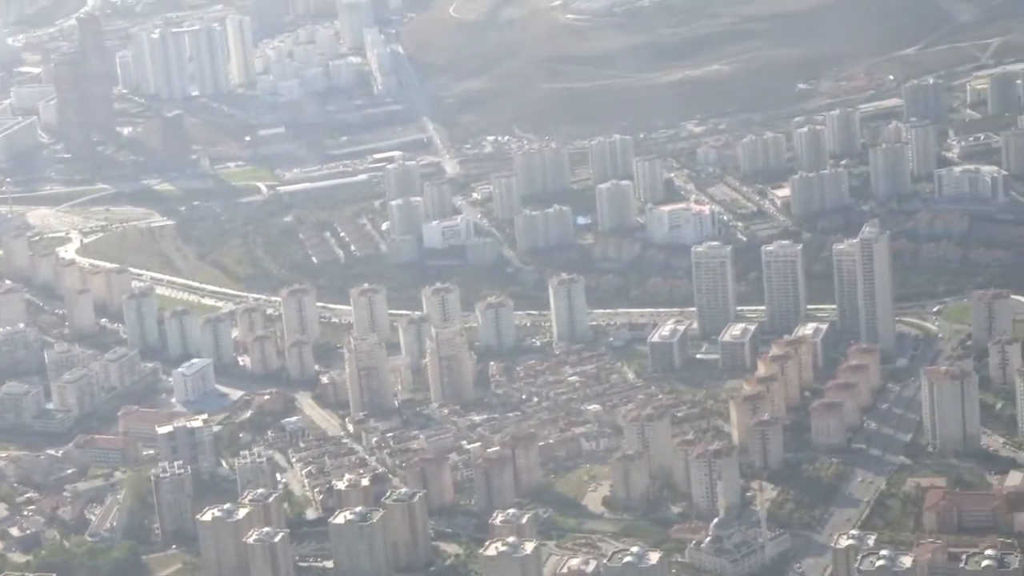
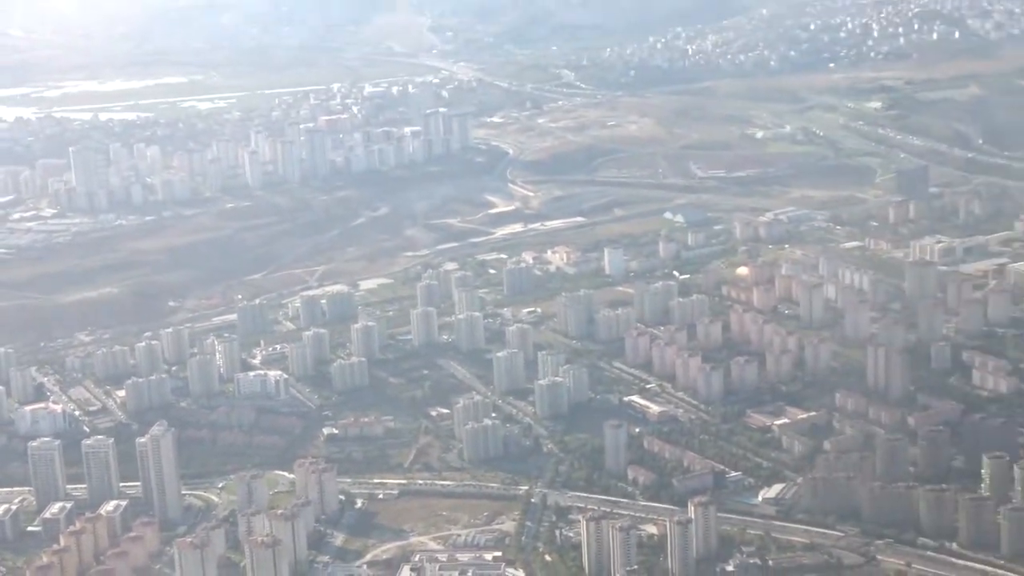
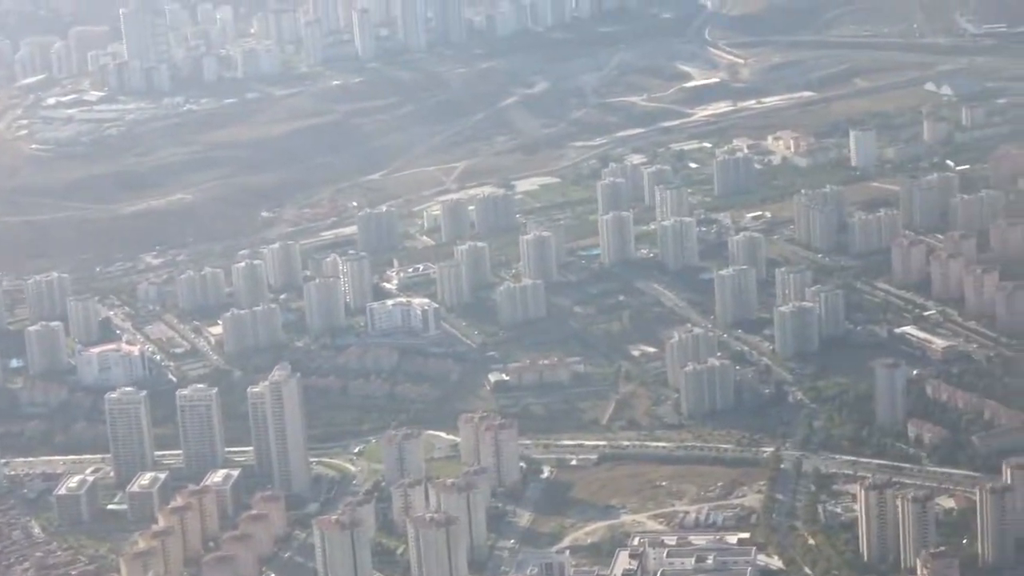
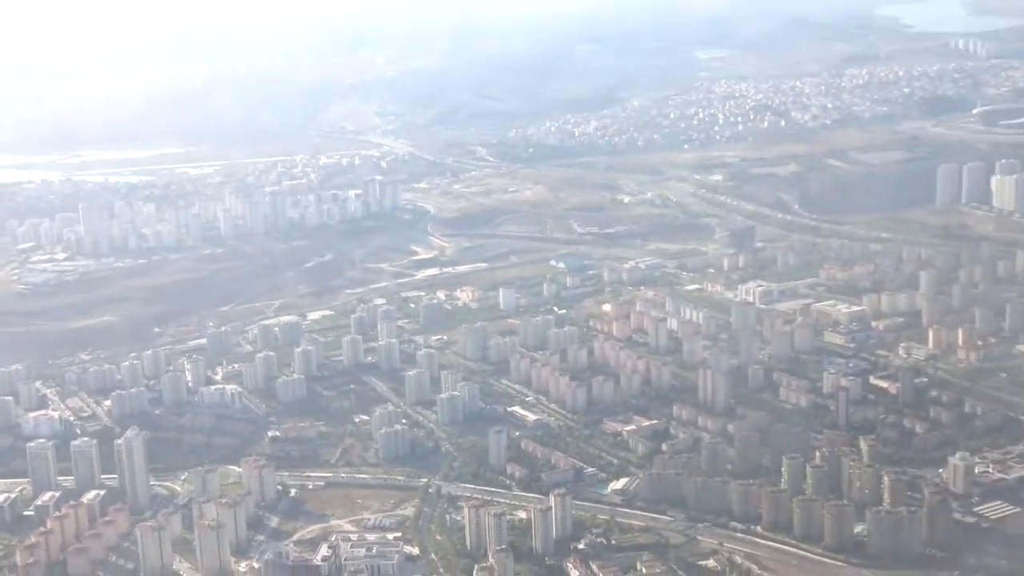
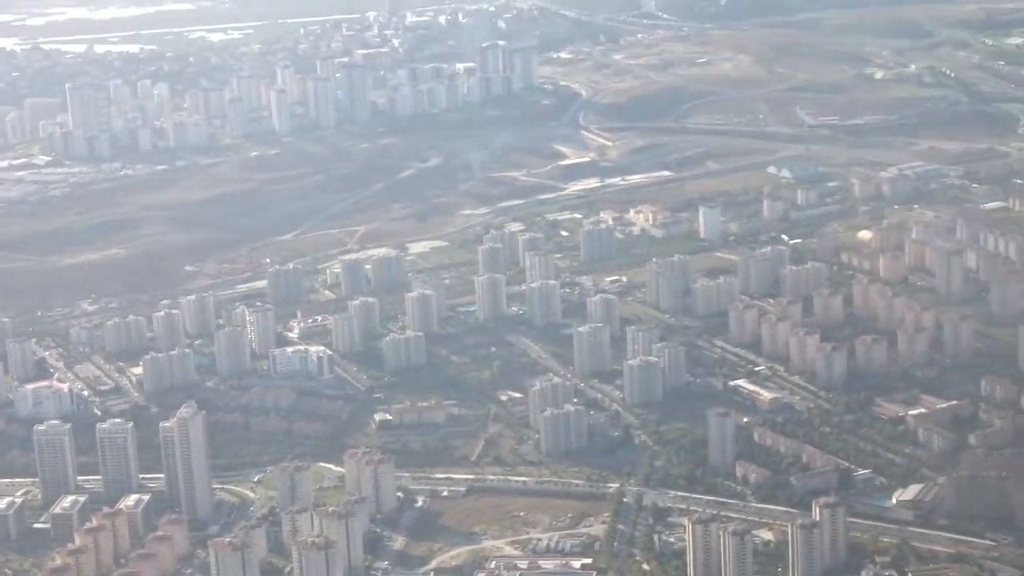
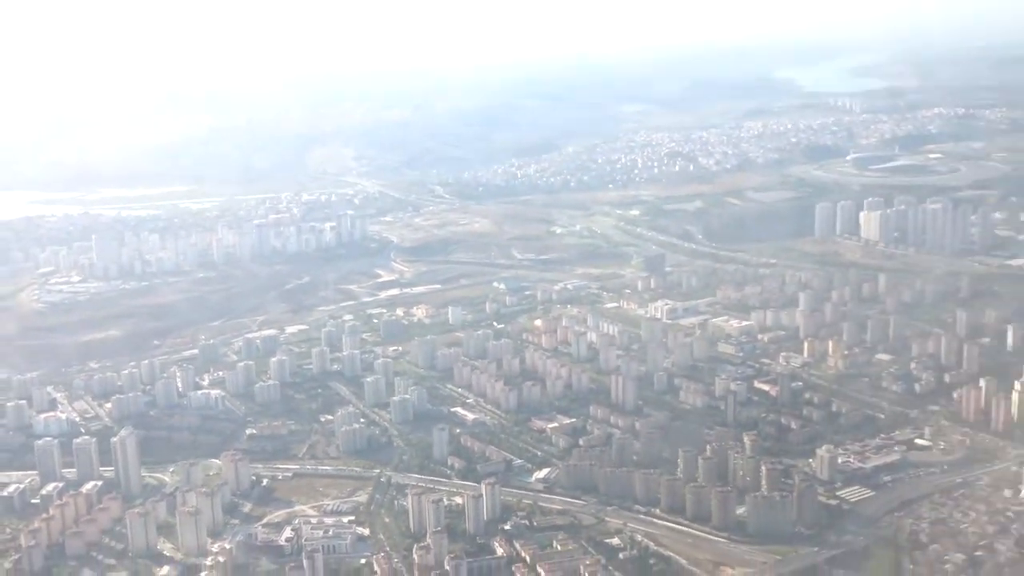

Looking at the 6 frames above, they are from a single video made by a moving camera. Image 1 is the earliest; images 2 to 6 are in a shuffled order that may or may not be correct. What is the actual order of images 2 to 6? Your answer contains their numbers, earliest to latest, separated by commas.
3, 5, 2, 4, 6
